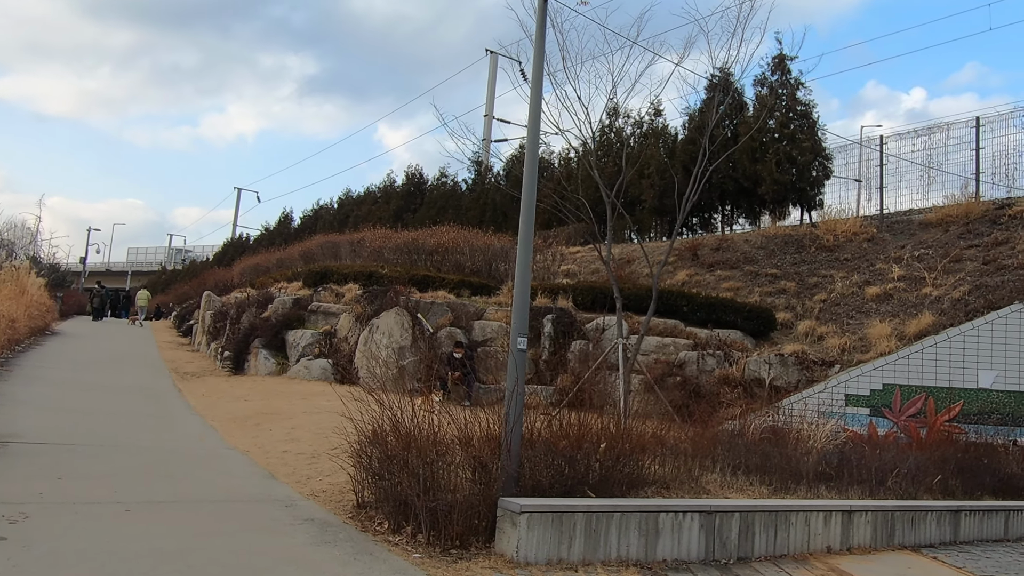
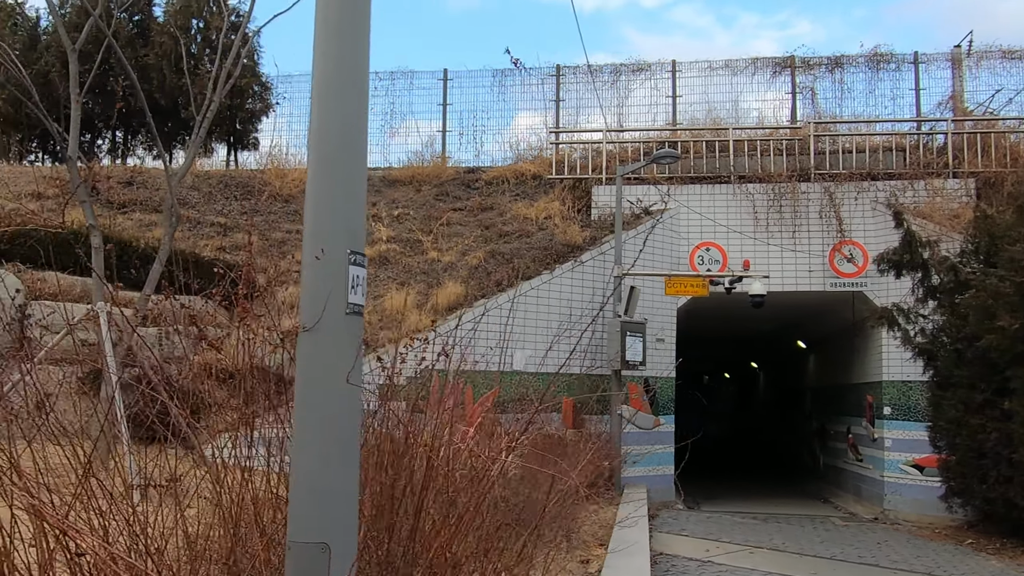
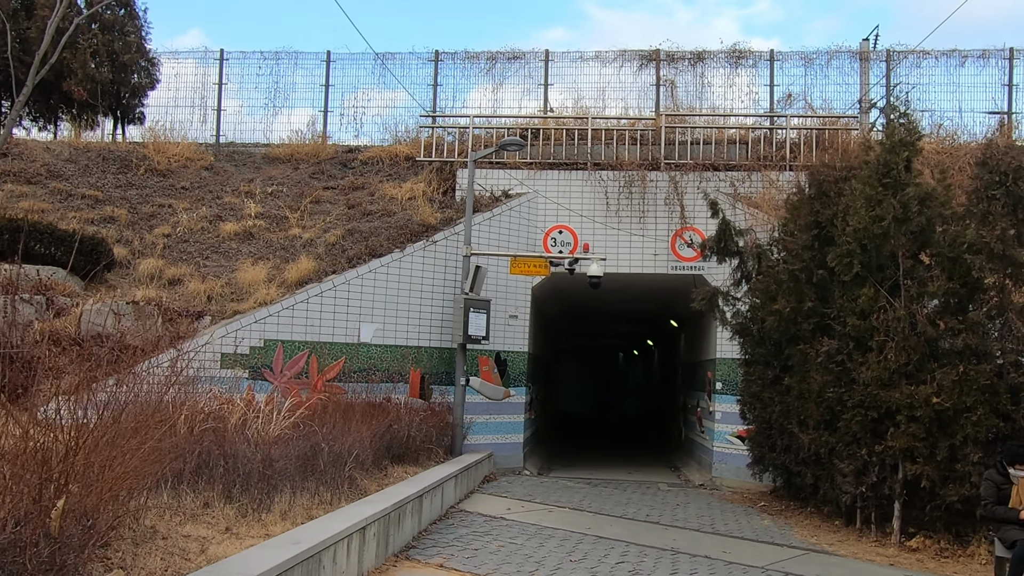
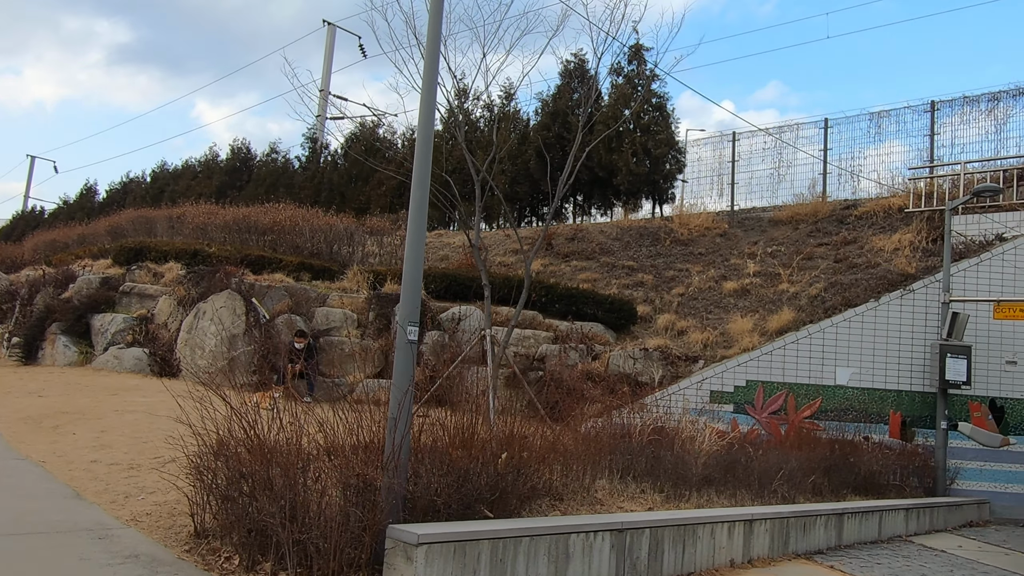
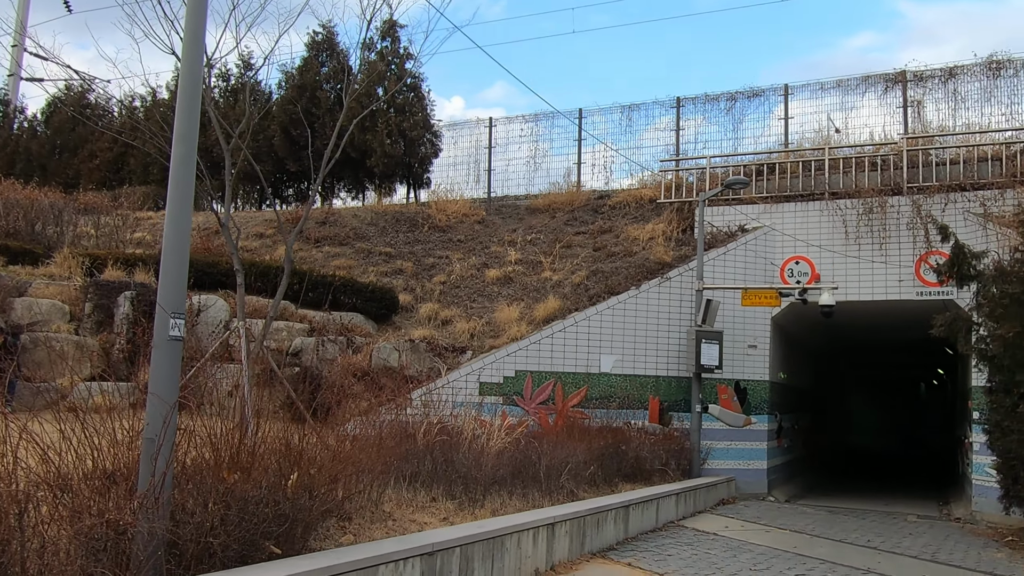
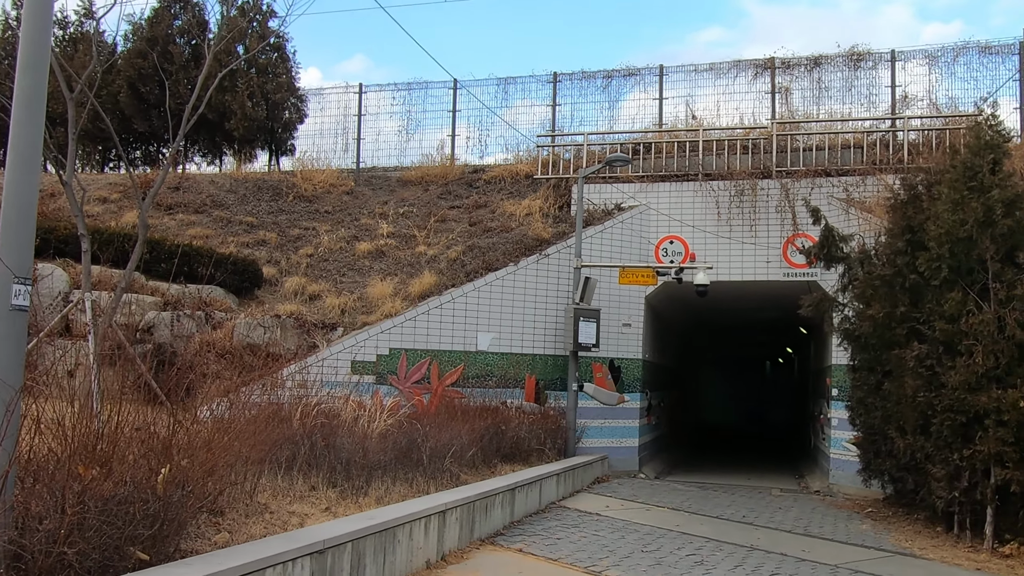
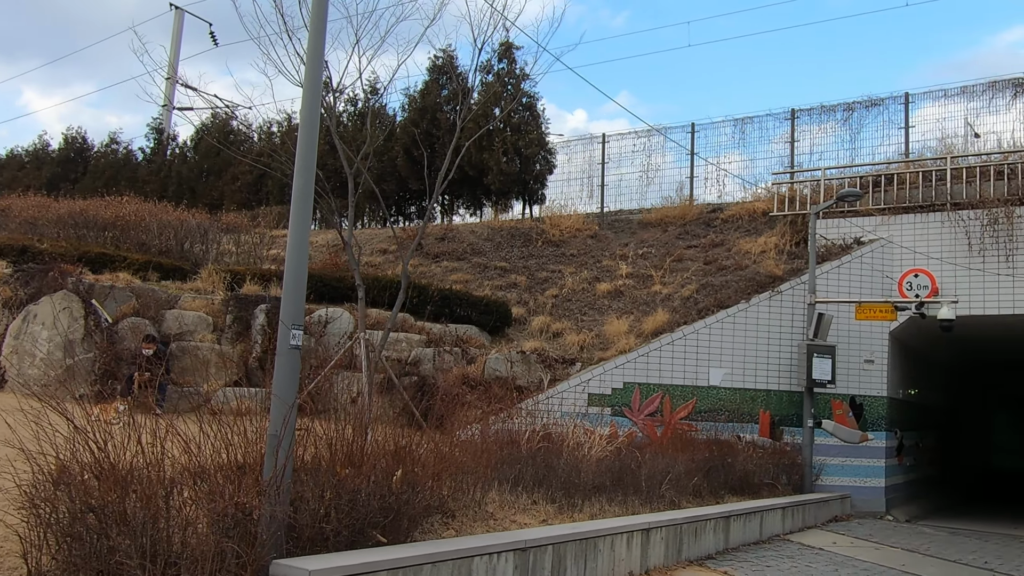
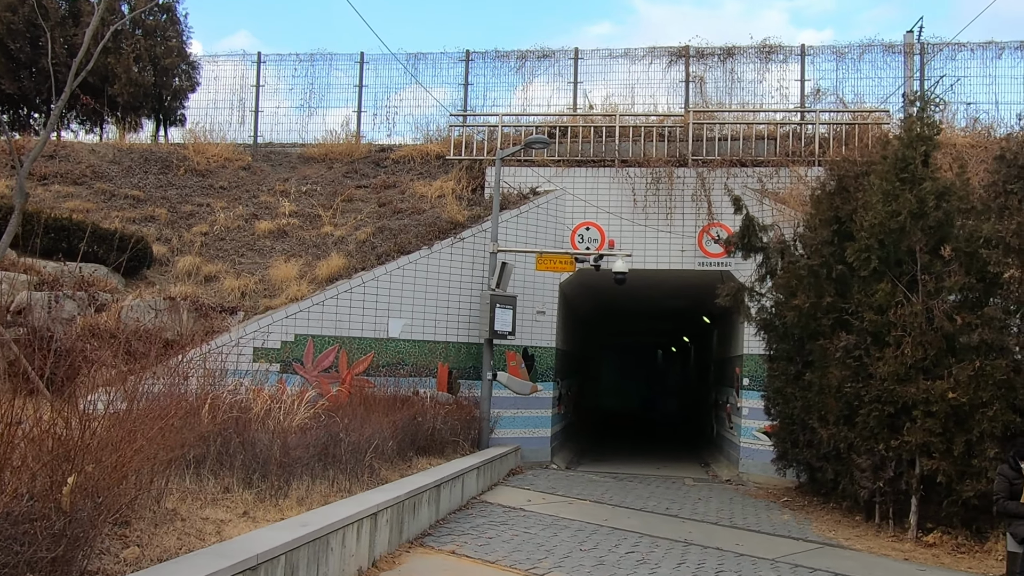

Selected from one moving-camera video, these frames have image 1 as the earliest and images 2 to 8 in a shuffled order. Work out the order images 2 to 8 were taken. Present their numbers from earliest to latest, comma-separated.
4, 7, 5, 6, 8, 3, 2
